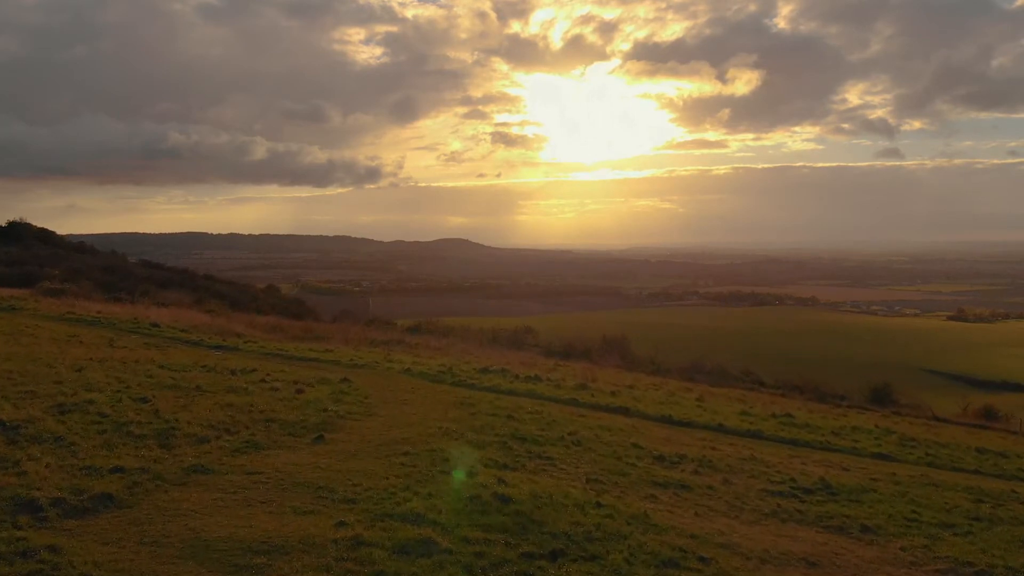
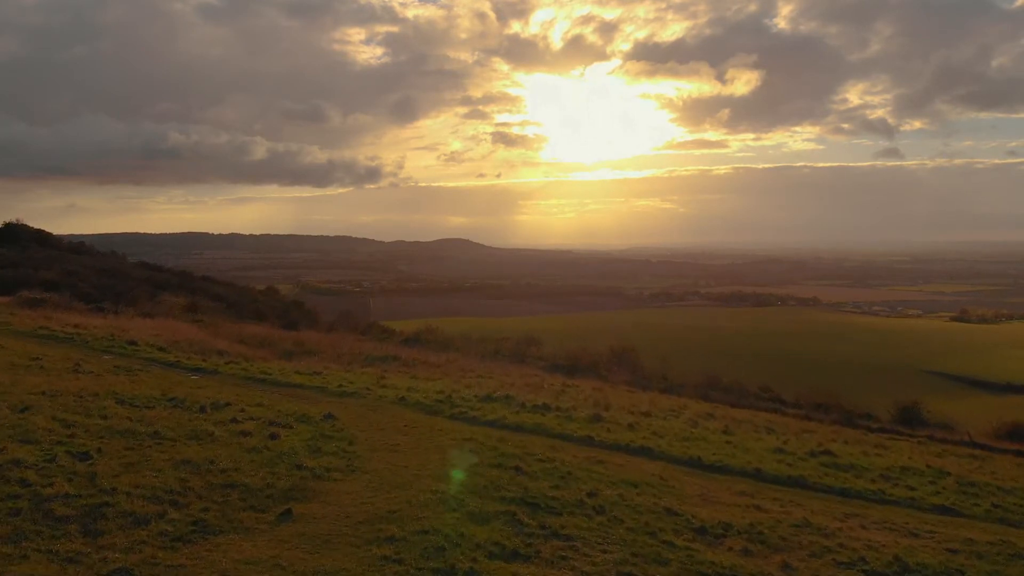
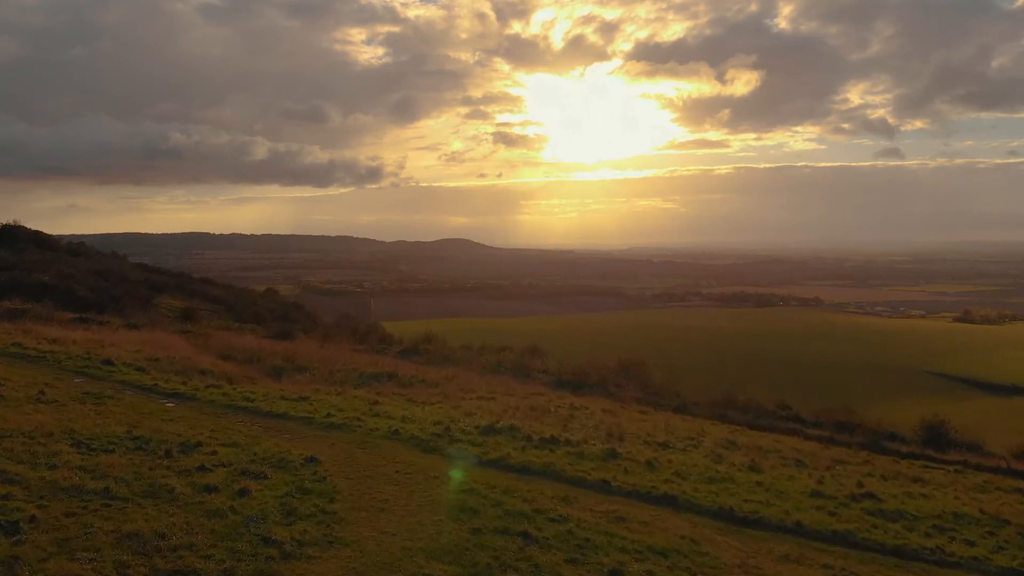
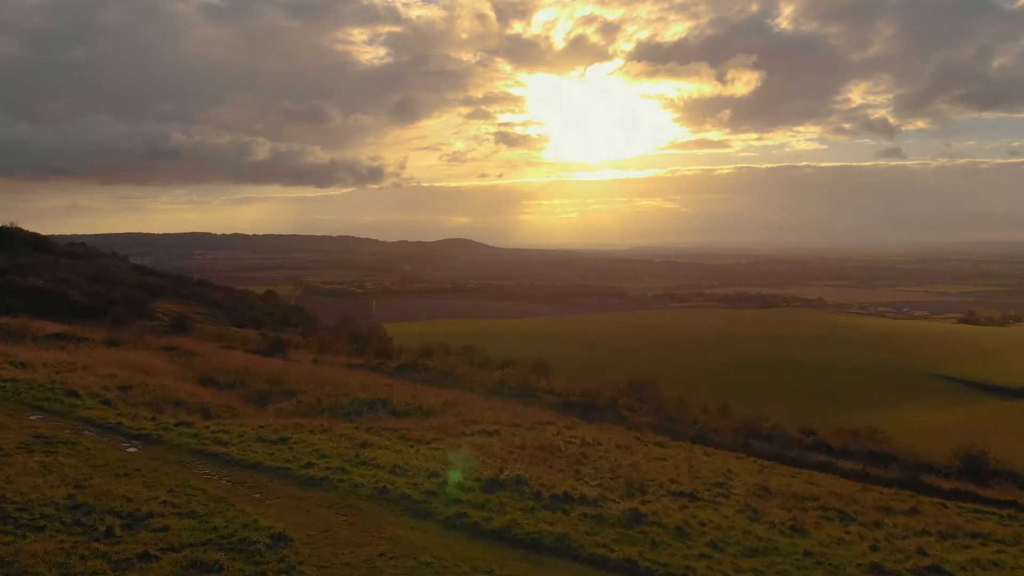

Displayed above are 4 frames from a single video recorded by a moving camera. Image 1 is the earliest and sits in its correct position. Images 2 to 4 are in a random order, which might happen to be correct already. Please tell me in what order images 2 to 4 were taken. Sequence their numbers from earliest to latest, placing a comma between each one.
2, 3, 4
